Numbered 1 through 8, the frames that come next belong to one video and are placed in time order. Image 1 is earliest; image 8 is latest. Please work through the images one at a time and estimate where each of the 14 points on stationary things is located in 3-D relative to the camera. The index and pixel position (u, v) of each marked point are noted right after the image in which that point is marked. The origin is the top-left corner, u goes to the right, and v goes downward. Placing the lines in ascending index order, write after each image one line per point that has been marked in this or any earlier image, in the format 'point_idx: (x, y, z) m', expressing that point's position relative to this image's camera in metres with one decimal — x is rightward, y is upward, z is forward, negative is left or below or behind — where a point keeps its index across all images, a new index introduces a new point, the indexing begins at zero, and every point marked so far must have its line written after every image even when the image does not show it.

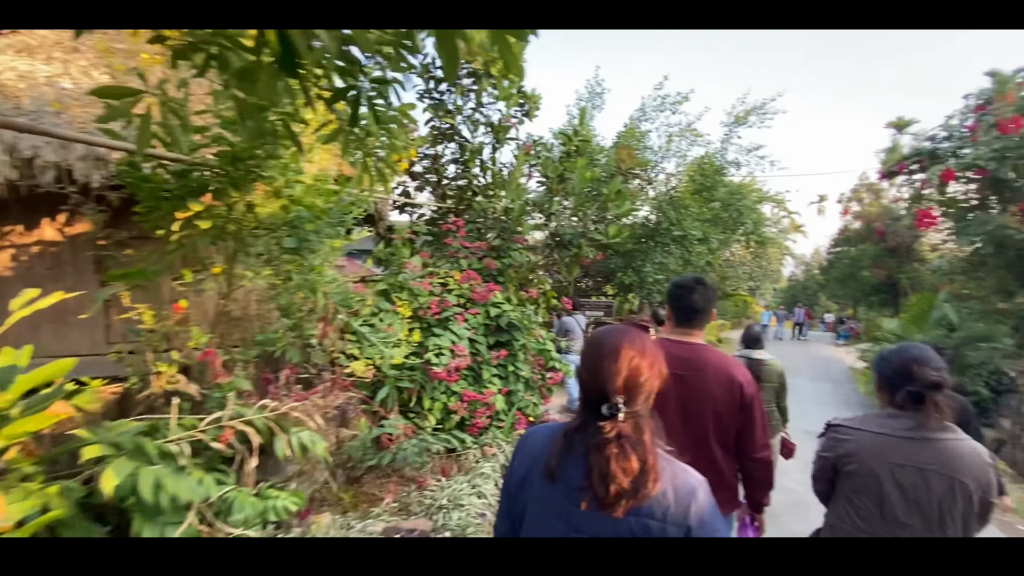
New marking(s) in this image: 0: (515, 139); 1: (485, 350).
0: (+0.1, +1.9, +6.0) m
1: (-0.3, -0.6, +4.5) m
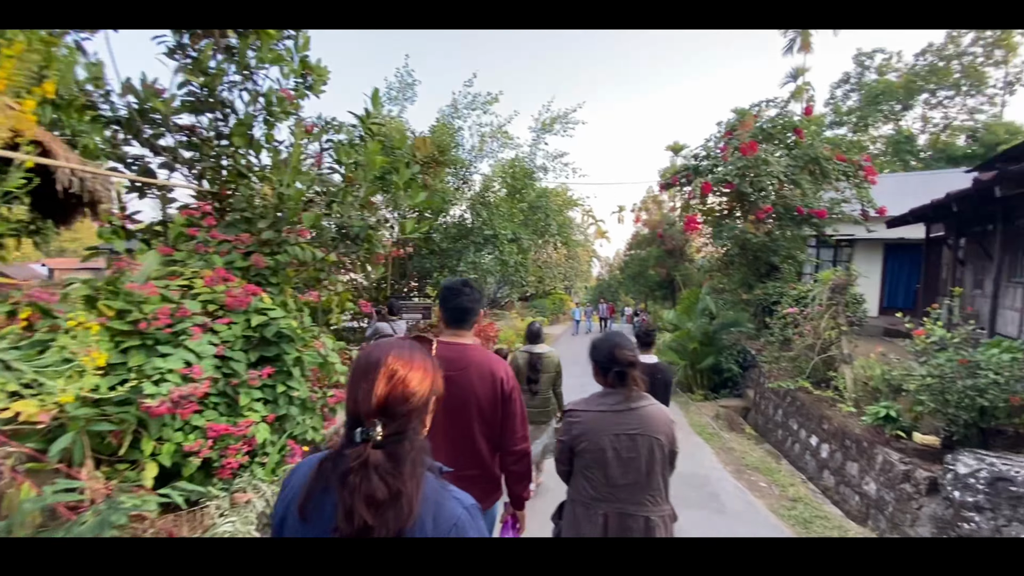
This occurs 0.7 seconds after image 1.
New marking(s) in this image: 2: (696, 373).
0: (-2.3, +1.8, +5.1) m
1: (-2.0, -0.6, +3.5) m
2: (+3.7, -1.7, +9.5) m
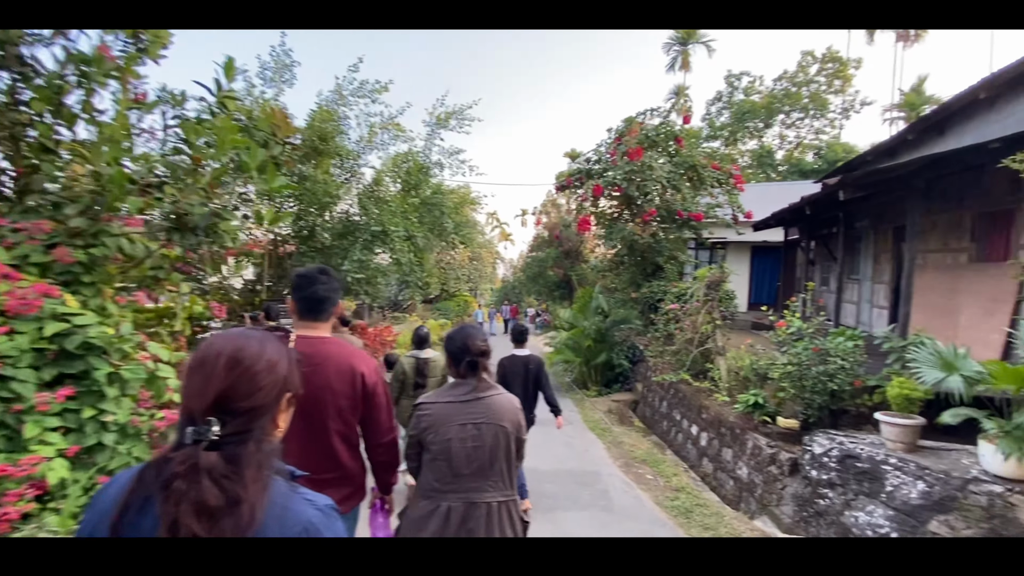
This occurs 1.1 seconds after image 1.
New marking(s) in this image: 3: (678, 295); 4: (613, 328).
0: (-3.4, +1.8, +4.3) m
1: (-2.8, -0.6, +2.8) m
2: (+1.6, -1.7, +9.7) m
3: (+2.6, -0.1, +7.5) m
4: (+2.1, -0.8, +10.0) m
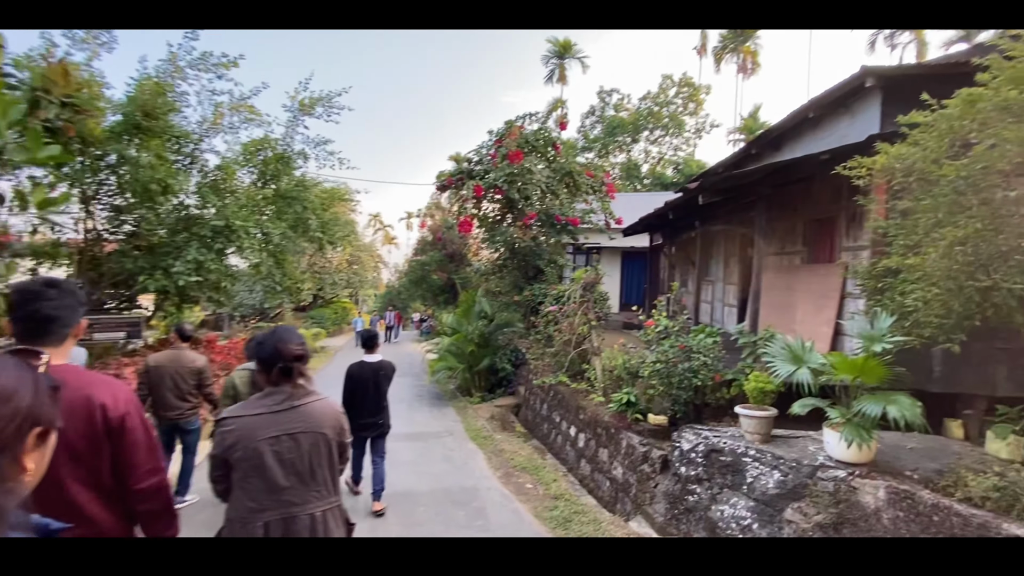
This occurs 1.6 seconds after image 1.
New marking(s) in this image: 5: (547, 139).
0: (-4.4, +1.8, +3.0) m
1: (-3.4, -0.6, +1.6) m
2: (-0.7, -1.7, +9.4) m
3: (+0.7, -0.1, +7.5) m
4: (-0.3, -0.9, +9.8) m
5: (+0.7, +3.0, +9.9) m
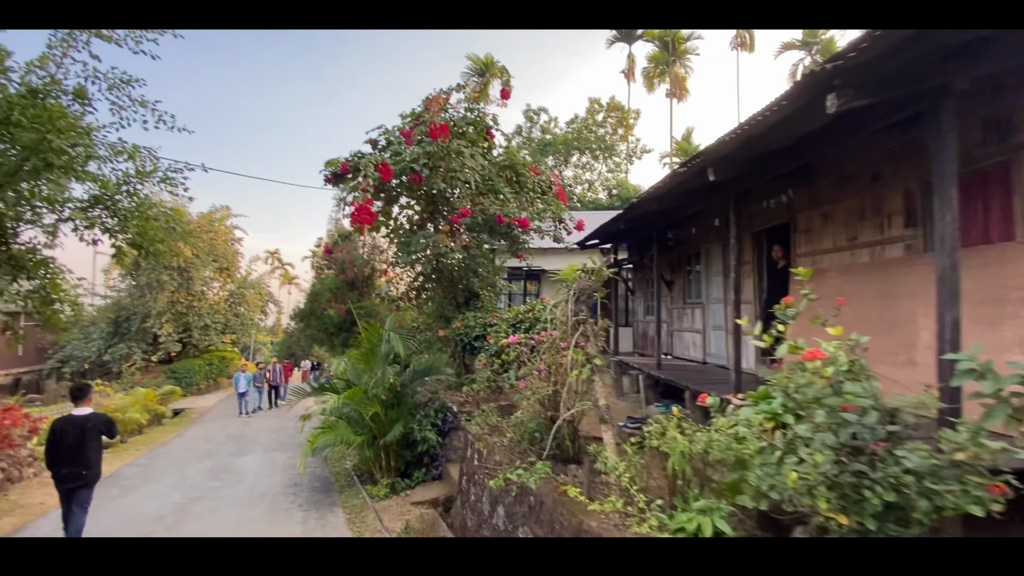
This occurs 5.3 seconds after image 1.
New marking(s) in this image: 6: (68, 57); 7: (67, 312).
0: (-4.3, +1.9, -0.4) m
1: (-3.1, -0.3, -1.8) m
2: (-1.7, -2.1, +6.2) m
3: (0.0, -0.3, +4.7) m
4: (-1.4, -1.3, +6.8) m
5: (-0.5, +2.6, +7.3) m
6: (-4.4, +2.3, +4.7) m
7: (-5.0, -0.3, +5.4) m
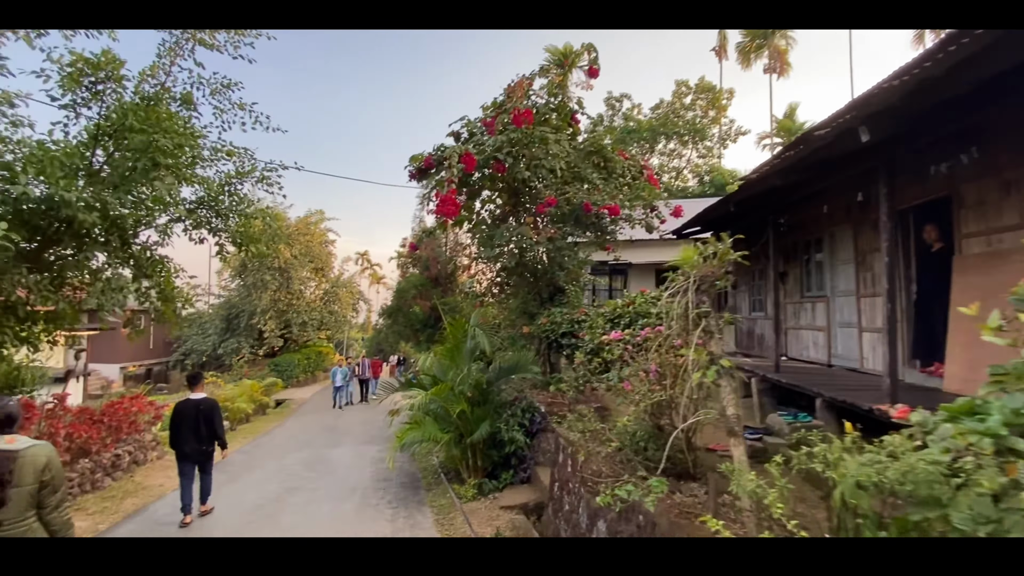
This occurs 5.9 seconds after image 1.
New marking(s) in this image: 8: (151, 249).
0: (-4.2, +1.9, -0.1) m
1: (-3.2, -0.3, -1.7) m
2: (-0.6, -2.1, +6.0) m
3: (+0.8, -0.3, +4.2) m
4: (-0.2, -1.2, +6.5) m
5: (+0.8, +2.6, +6.9) m
6: (-3.5, +2.3, +5.0) m
7: (-3.9, -0.2, +5.7) m
8: (-3.9, +0.4, +5.2) m
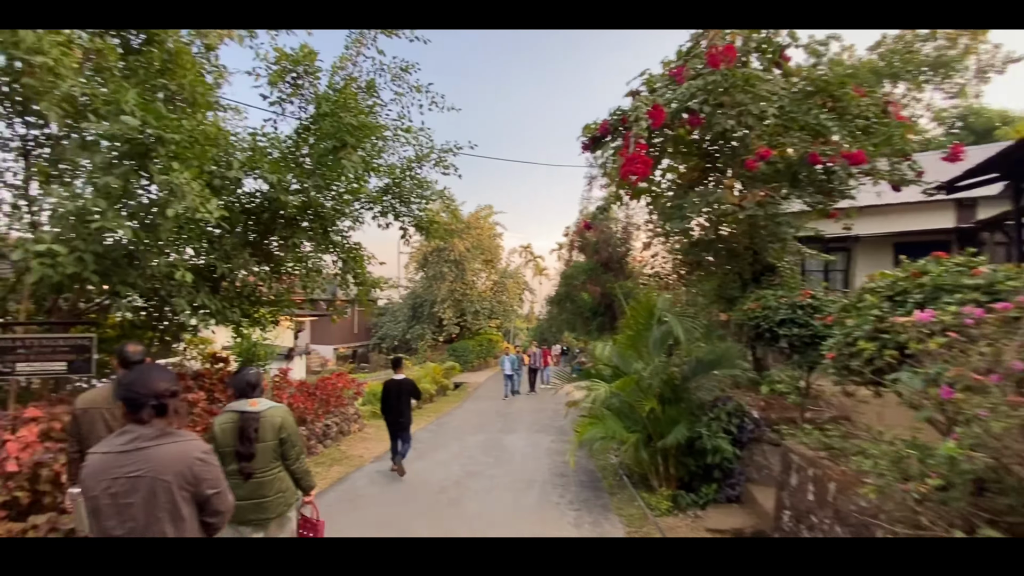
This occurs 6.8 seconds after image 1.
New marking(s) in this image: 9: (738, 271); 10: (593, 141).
0: (-4.0, +2.0, +0.5) m
1: (-3.5, -0.3, -1.2) m
2: (+1.6, -1.8, +5.2) m
3: (+2.3, 0.0, +3.0) m
4: (+2.1, -1.0, +5.6) m
5: (+3.0, +2.9, +5.5) m
6: (-1.6, +2.5, +5.1) m
7: (-1.7, 0.0, +6.0) m
8: (-1.9, +0.6, +5.4) m
9: (+2.7, +0.2, +5.9) m
10: (+1.1, +1.9, +6.3) m
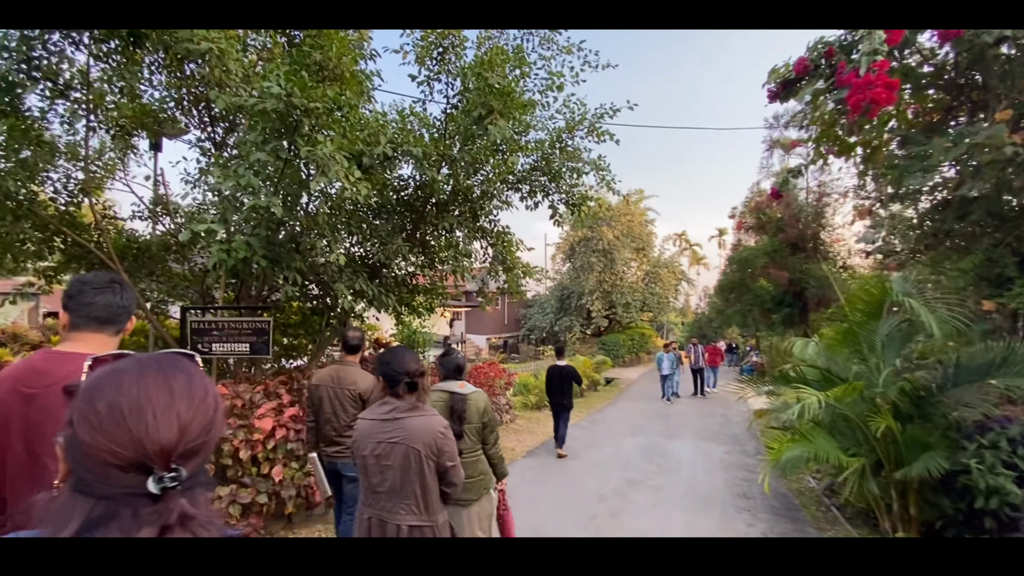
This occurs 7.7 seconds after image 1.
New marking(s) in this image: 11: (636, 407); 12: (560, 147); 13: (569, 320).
0: (-3.7, +2.1, +1.1) m
1: (-3.6, -0.2, -0.7) m
2: (+3.1, -1.6, +4.0) m
3: (+3.1, +0.1, +1.6) m
4: (+3.6, -0.8, +4.1) m
5: (+4.5, +3.1, +3.8) m
6: (-0.1, +2.6, +4.7) m
7: (+0.1, +0.1, +5.7) m
8: (-0.2, +0.7, +5.2) m
9: (+4.3, +0.4, +4.3) m
10: (+2.9, +2.1, +5.1) m
11: (+2.5, -2.3, +9.5) m
12: (+0.5, +1.5, +5.1) m
13: (+1.9, -1.1, +16.3) m
